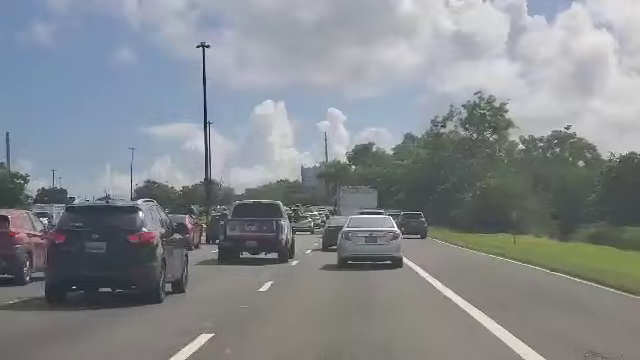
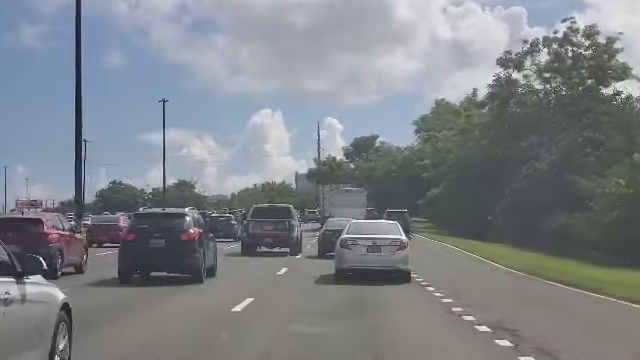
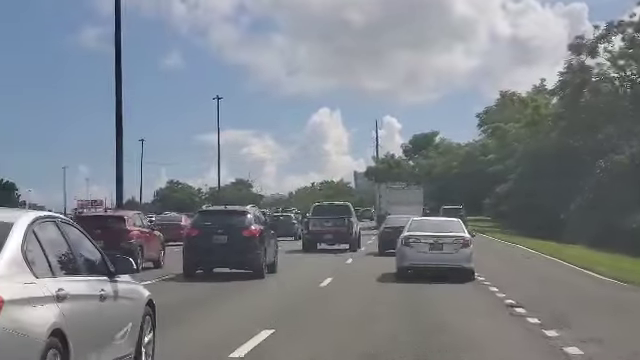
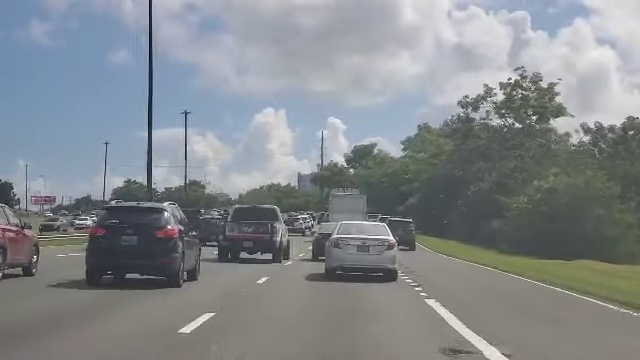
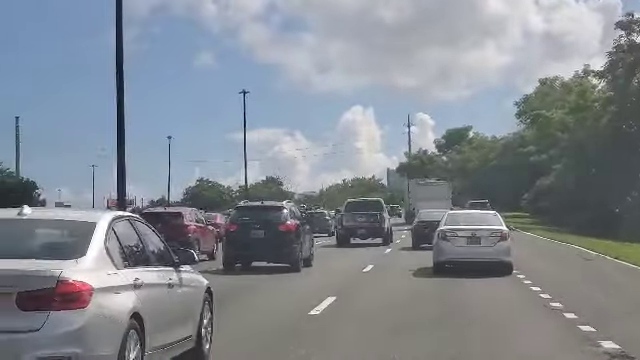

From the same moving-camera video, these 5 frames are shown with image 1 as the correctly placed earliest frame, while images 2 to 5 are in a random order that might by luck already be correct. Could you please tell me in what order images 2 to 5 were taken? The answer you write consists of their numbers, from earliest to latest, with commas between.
4, 2, 3, 5
